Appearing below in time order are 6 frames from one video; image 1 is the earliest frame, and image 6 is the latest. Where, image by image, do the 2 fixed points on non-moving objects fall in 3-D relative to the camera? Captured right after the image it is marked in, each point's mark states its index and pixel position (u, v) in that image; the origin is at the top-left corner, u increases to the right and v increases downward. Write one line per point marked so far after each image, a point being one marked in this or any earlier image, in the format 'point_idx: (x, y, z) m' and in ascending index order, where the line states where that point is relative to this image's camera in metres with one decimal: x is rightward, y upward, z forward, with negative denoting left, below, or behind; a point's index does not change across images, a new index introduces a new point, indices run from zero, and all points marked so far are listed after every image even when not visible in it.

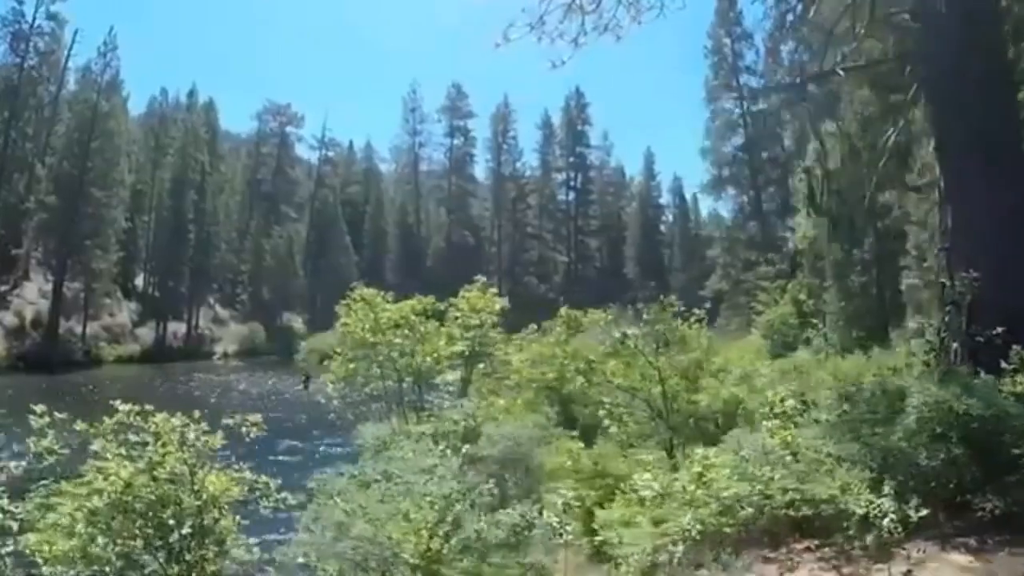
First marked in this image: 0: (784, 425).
0: (+2.2, -1.0, +7.5) m
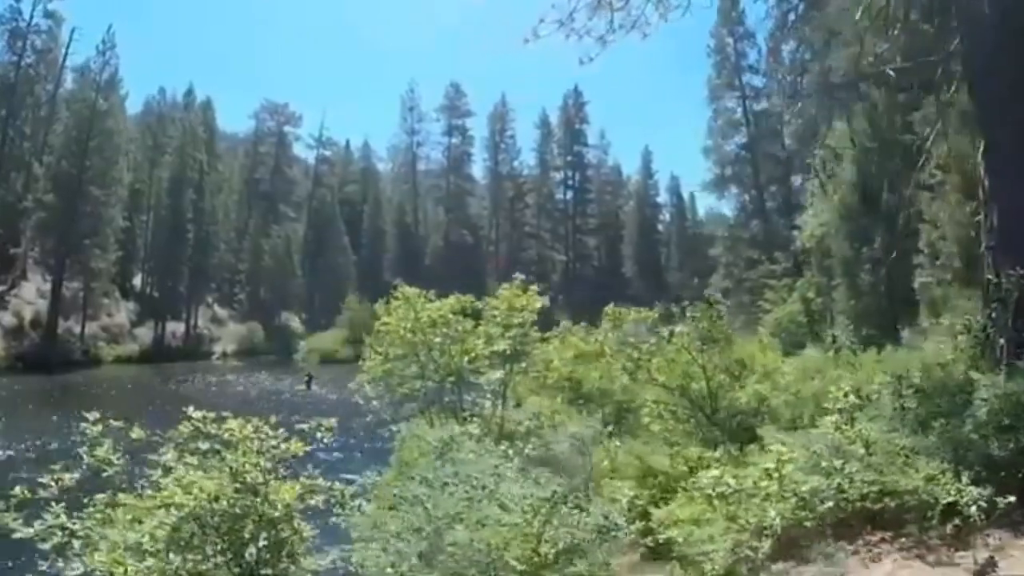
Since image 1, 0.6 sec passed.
0: (+2.6, -1.0, +7.5) m
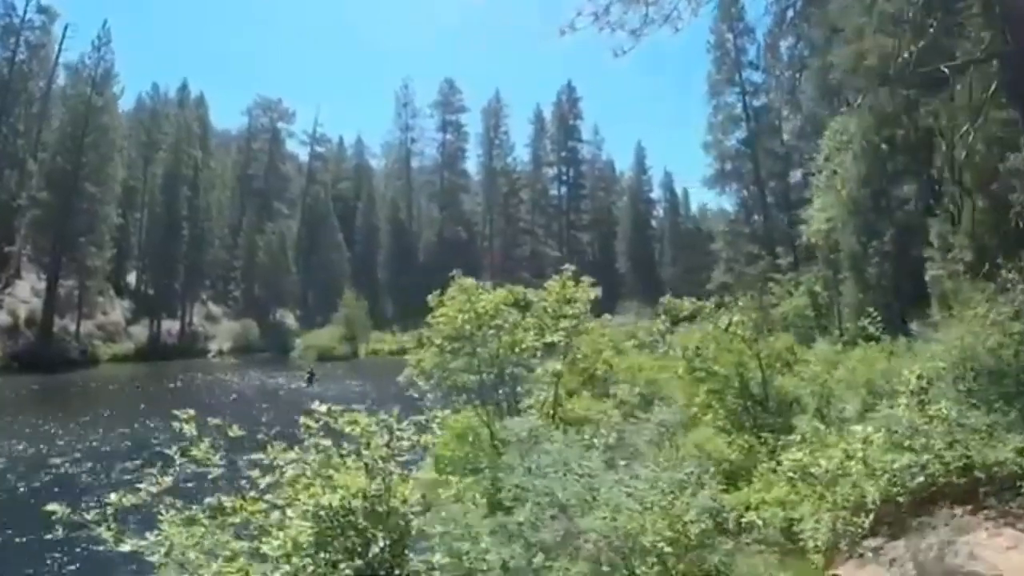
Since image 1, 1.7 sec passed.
0: (+3.2, -0.9, +7.6) m
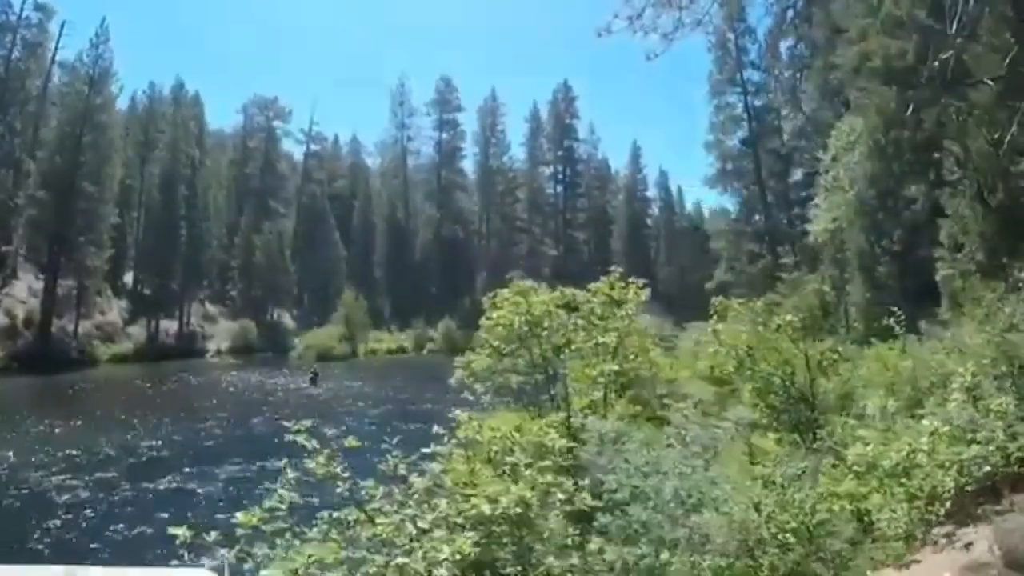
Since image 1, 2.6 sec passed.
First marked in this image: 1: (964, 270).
0: (+3.7, -0.9, +7.8) m
1: (+8.6, +0.3, +18.5) m
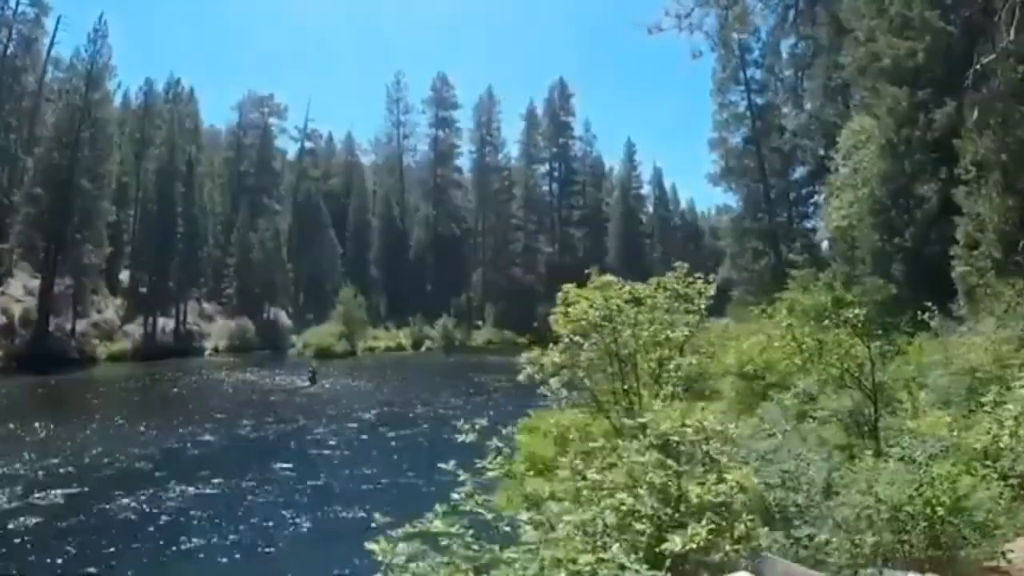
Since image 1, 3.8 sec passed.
0: (+4.4, -0.9, +7.9) m
1: (+9.0, +0.4, +18.7) m
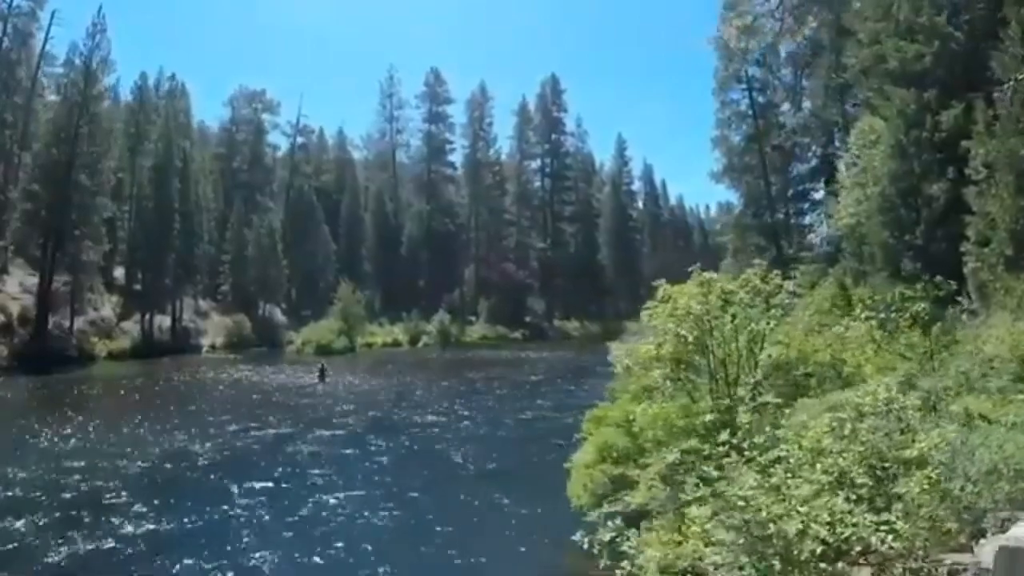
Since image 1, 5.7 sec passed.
0: (+5.4, -0.9, +8.3) m
1: (+9.6, +0.5, +19.3) m
